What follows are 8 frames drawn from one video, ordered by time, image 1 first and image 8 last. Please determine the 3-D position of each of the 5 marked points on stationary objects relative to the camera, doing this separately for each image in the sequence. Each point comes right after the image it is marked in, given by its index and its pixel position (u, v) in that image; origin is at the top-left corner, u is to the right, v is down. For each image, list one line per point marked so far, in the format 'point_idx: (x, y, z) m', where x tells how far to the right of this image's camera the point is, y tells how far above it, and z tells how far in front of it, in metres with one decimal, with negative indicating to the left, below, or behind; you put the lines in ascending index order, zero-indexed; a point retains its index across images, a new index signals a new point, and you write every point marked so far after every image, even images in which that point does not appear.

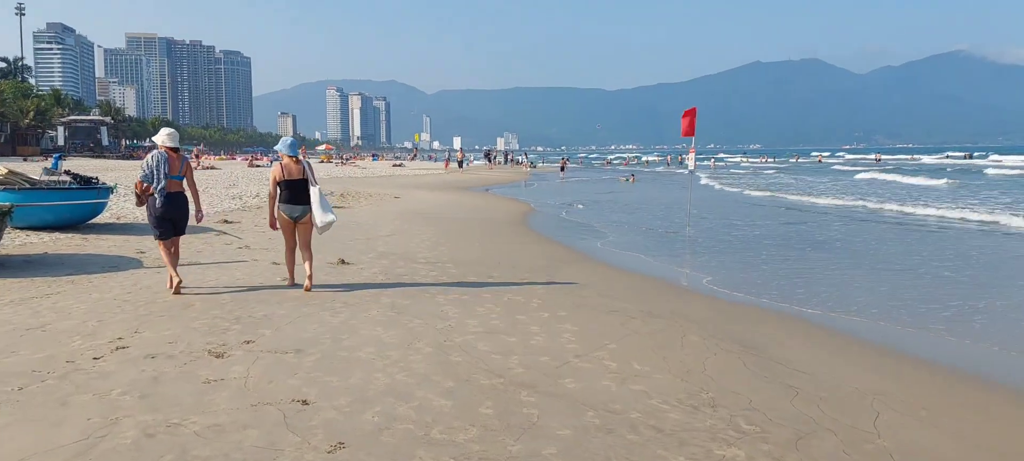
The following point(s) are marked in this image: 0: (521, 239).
0: (+0.1, -0.1, +13.0) m
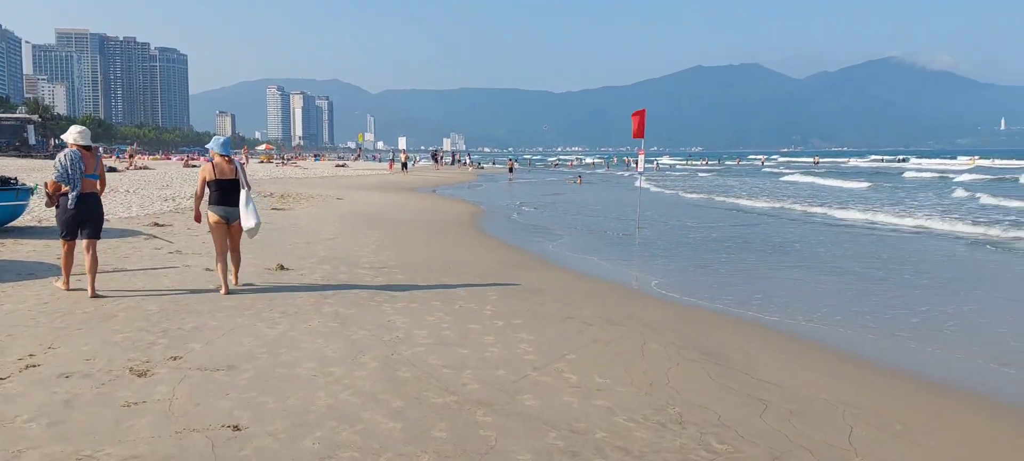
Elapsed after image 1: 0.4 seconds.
0: (-0.7, -0.1, +12.7) m
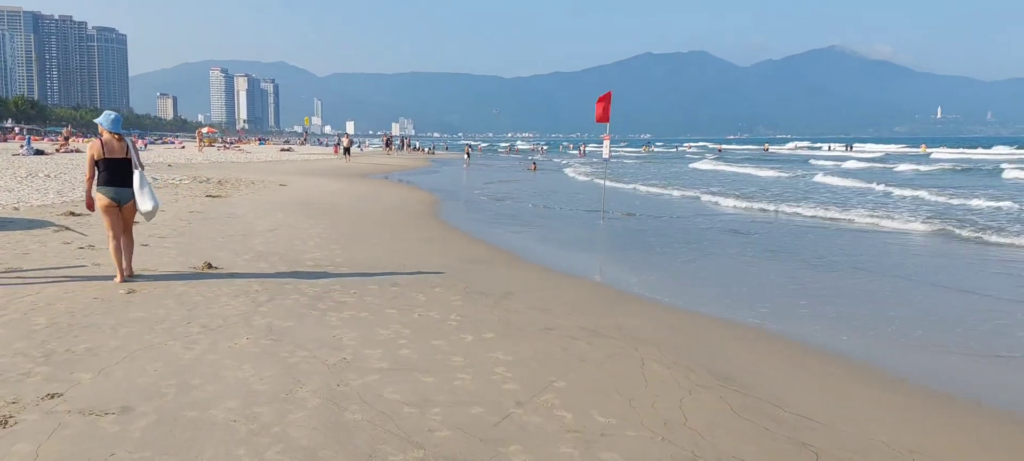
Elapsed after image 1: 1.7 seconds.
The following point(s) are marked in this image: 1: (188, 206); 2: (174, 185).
0: (-1.2, 0.0, +11.6) m
1: (-4.9, +0.4, +12.9) m
2: (-7.0, +0.9, +17.6) m
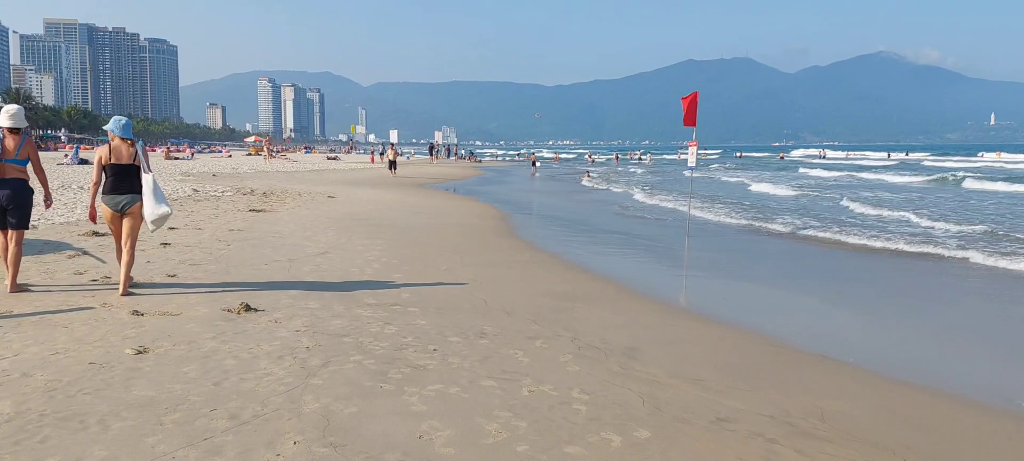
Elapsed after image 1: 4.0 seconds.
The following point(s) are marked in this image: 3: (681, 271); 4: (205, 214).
0: (-0.2, -0.3, +10.0) m
1: (-3.8, +0.1, +11.5) m
2: (-5.7, +0.6, +16.2) m
3: (+1.9, -0.5, +9.7) m
4: (-4.6, +0.2, +12.6) m
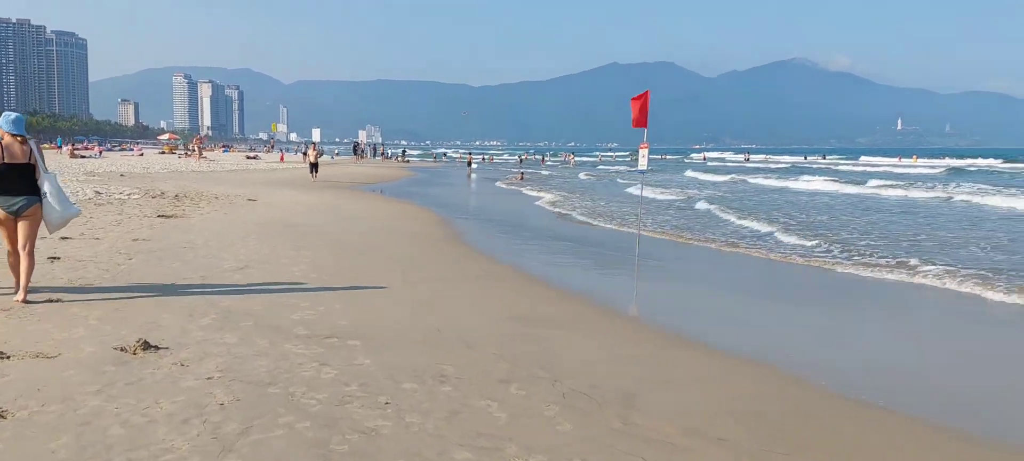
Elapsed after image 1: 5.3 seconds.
0: (-0.8, -0.4, +9.0) m
1: (-4.5, 0.0, +10.1) m
2: (-6.8, +0.5, +14.7) m
3: (+1.4, -0.6, +8.9) m
4: (-5.4, +0.1, +11.2) m
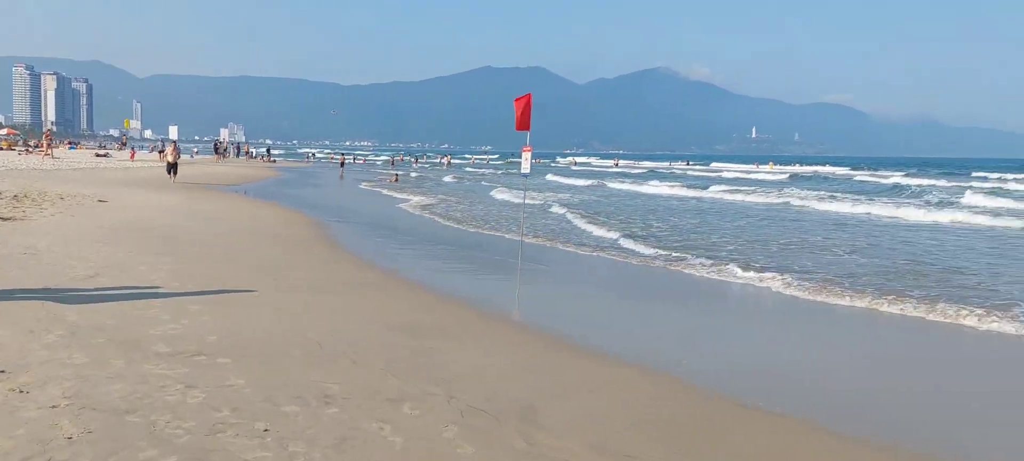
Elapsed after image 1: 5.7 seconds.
0: (-2.0, -0.4, +8.5) m
1: (-5.9, 0.0, +9.1) m
2: (-8.8, +0.5, +13.2) m
3: (+0.2, -0.6, +8.7) m
4: (-6.8, +0.1, +10.0) m
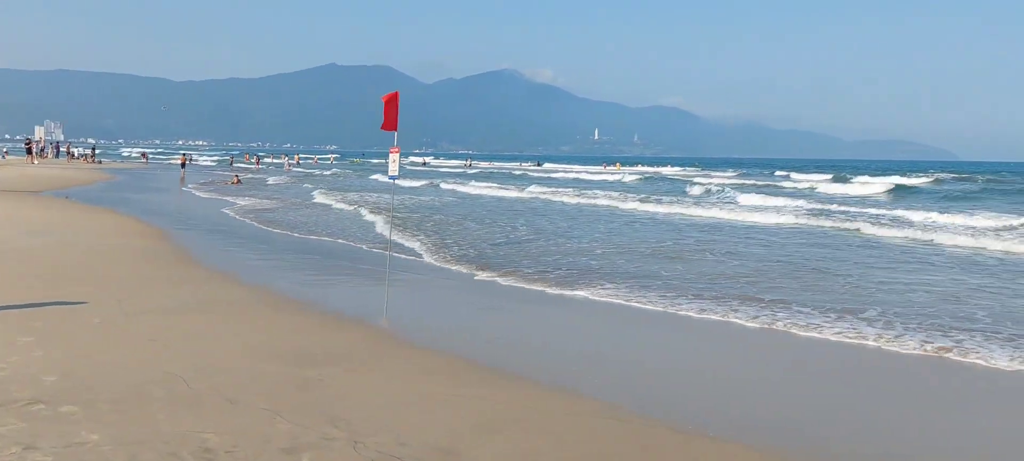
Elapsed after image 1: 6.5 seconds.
0: (-3.1, -0.5, +7.6) m
1: (-7.0, -0.2, +7.4) m
2: (-10.7, +0.2, +11.0) m
3: (-1.0, -0.7, +8.2) m
4: (-8.1, -0.1, +8.1) m
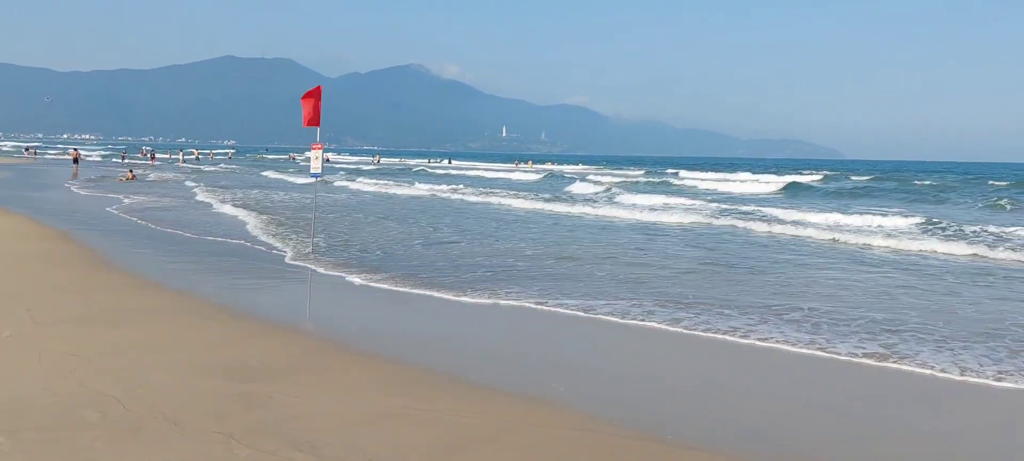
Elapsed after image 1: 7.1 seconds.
0: (-3.6, -0.6, +7.0) m
1: (-7.5, -0.3, +6.4) m
2: (-11.5, +0.2, +9.6) m
3: (-1.6, -0.7, +7.8) m
4: (-8.7, -0.1, +7.0) m
